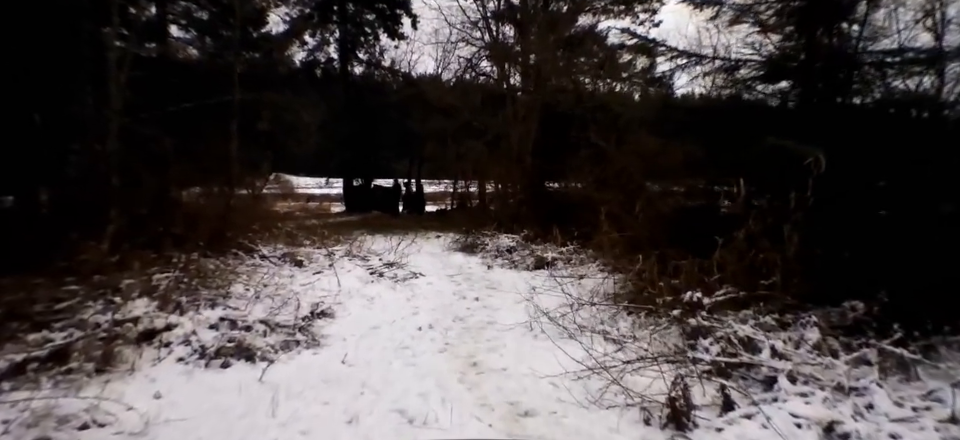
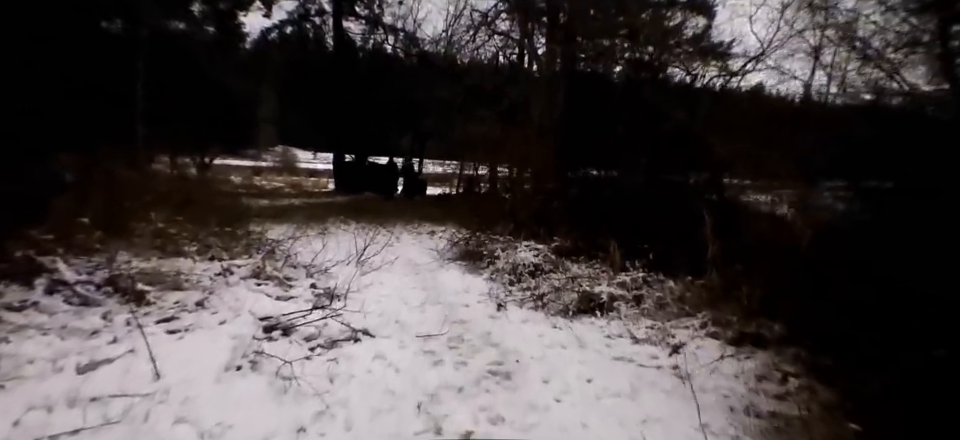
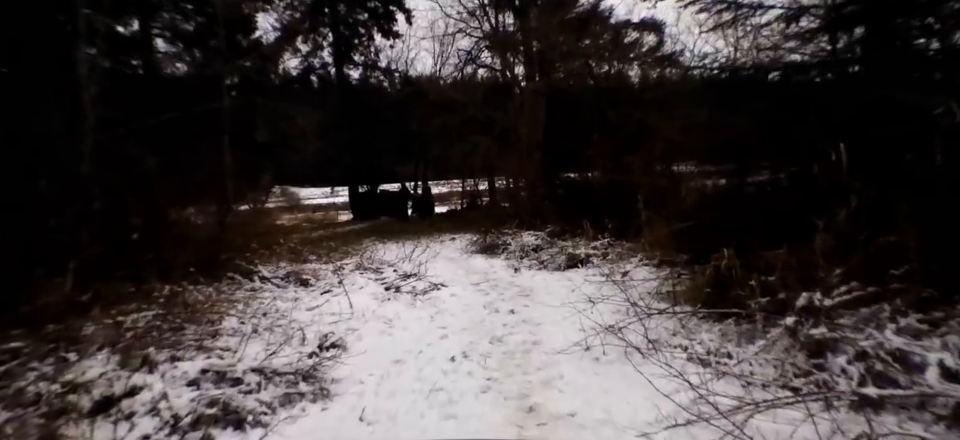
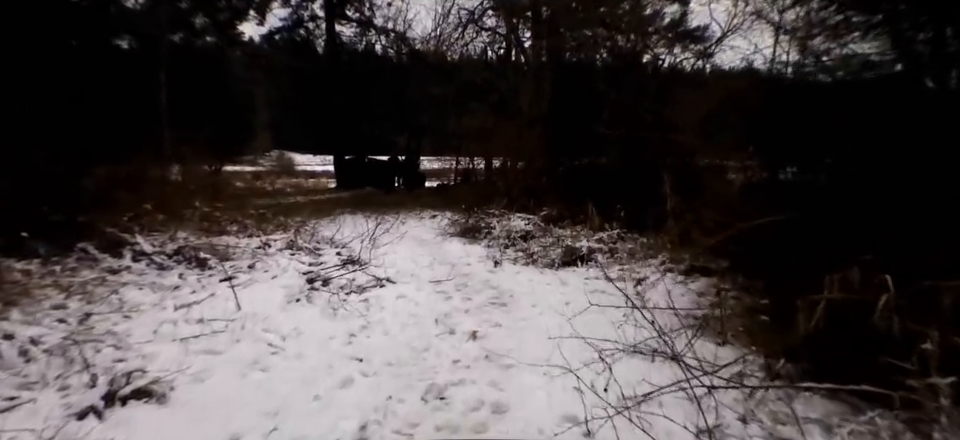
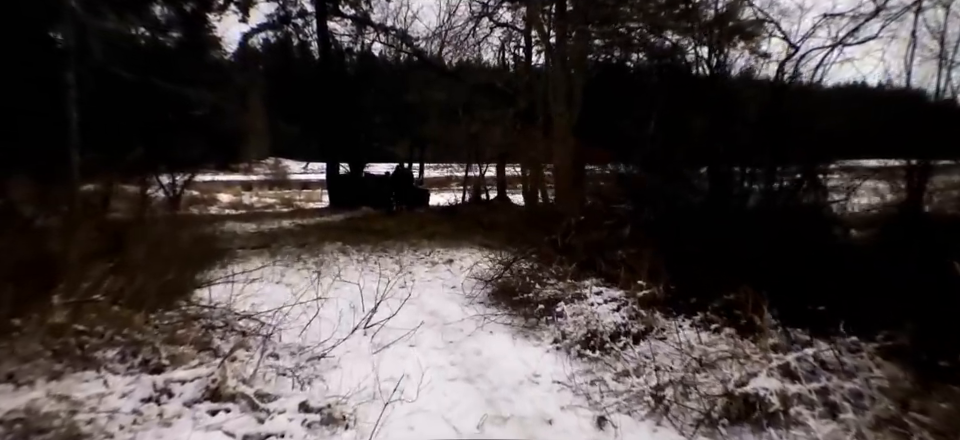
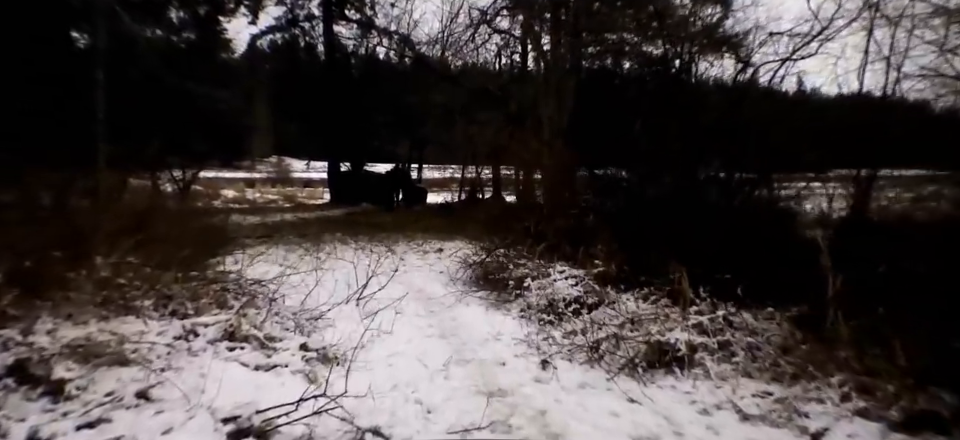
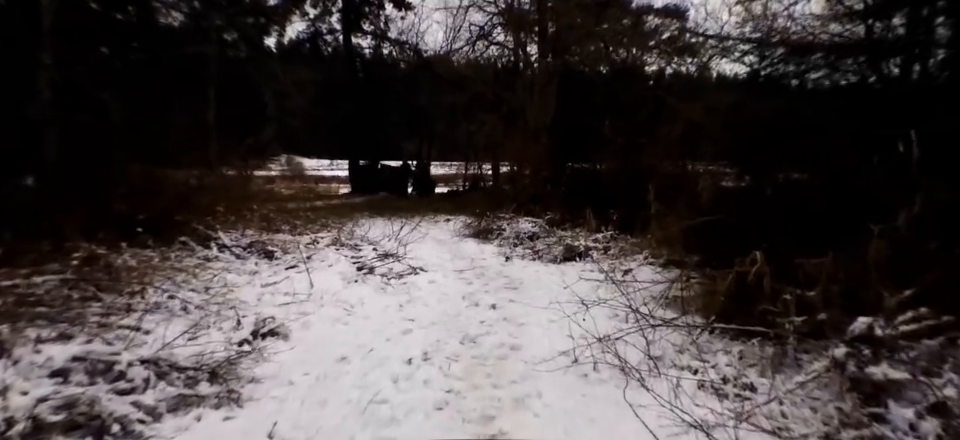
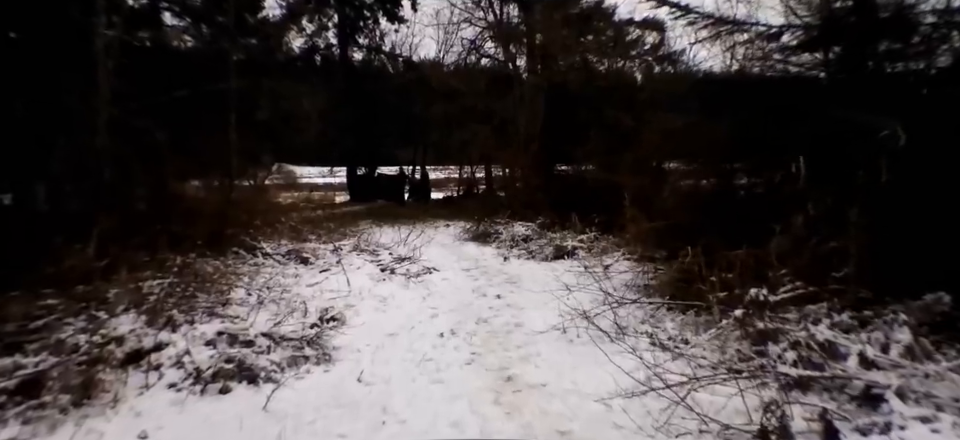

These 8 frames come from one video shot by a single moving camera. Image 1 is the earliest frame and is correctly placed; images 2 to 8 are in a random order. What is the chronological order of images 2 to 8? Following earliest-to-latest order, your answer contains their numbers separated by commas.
8, 3, 7, 4, 2, 6, 5
